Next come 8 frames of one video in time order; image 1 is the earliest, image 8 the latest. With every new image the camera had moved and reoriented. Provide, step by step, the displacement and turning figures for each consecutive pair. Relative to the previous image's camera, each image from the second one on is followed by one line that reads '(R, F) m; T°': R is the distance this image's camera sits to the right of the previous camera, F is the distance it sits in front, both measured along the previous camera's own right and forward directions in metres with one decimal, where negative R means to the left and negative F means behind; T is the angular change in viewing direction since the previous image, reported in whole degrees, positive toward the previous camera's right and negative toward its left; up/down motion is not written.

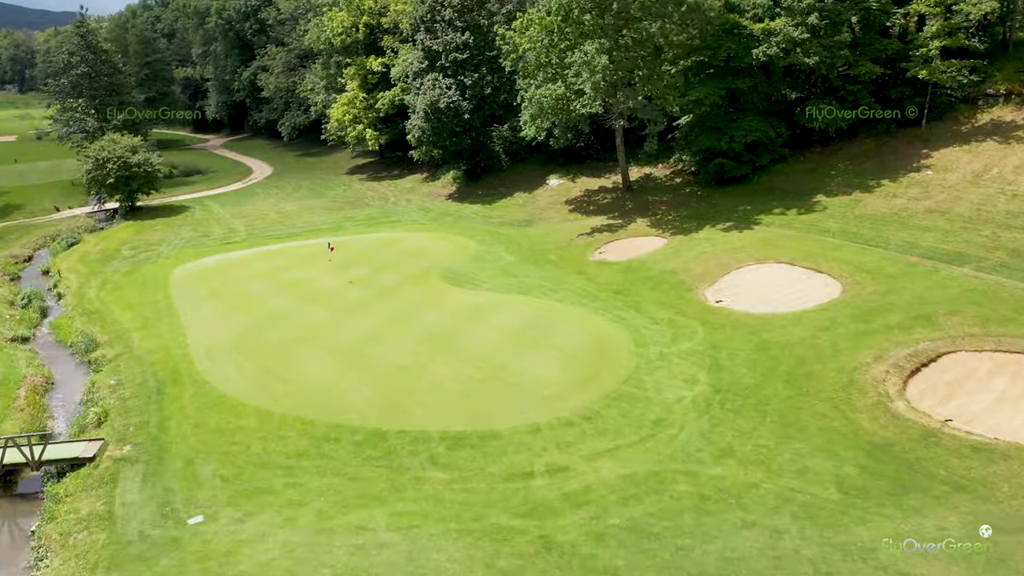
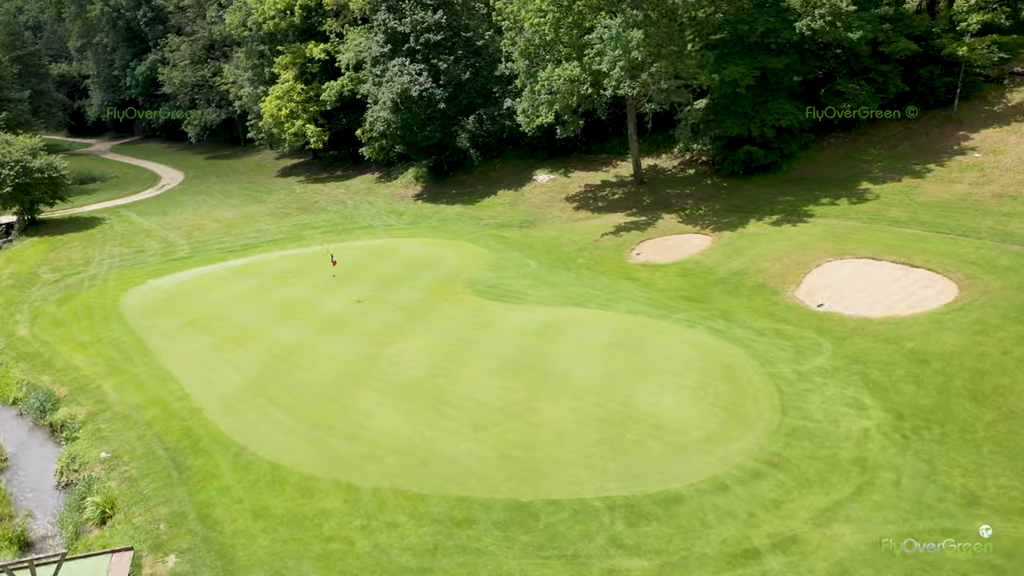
(-5.1, +5.0) m; +8°
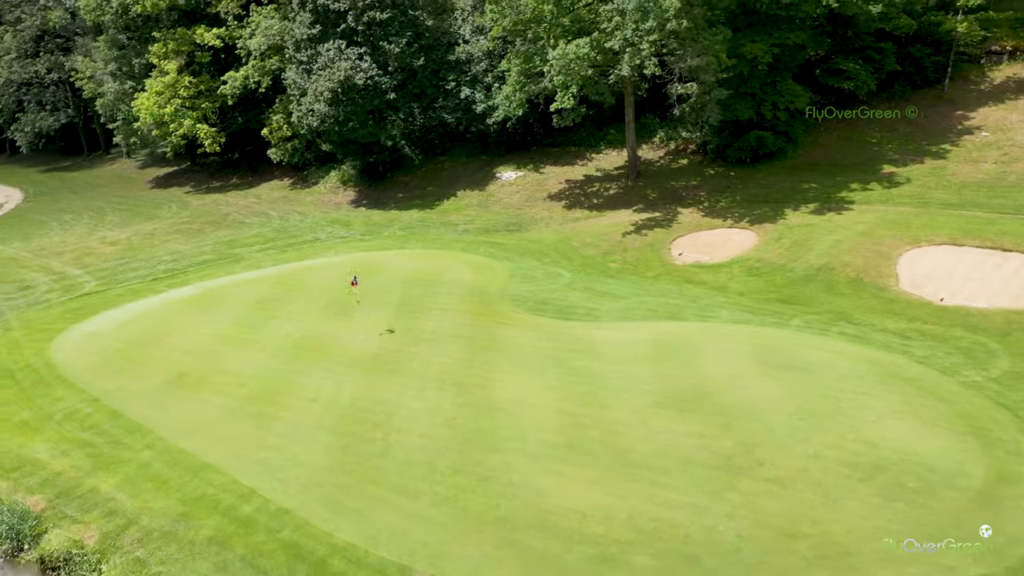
(-6.1, +5.2) m; +12°
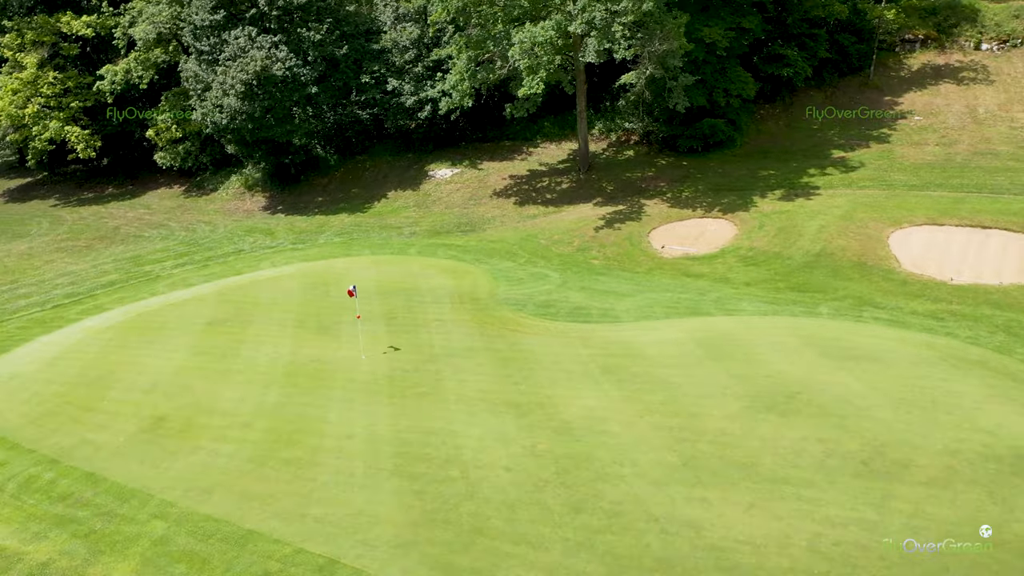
(-3.7, +2.5) m; +11°
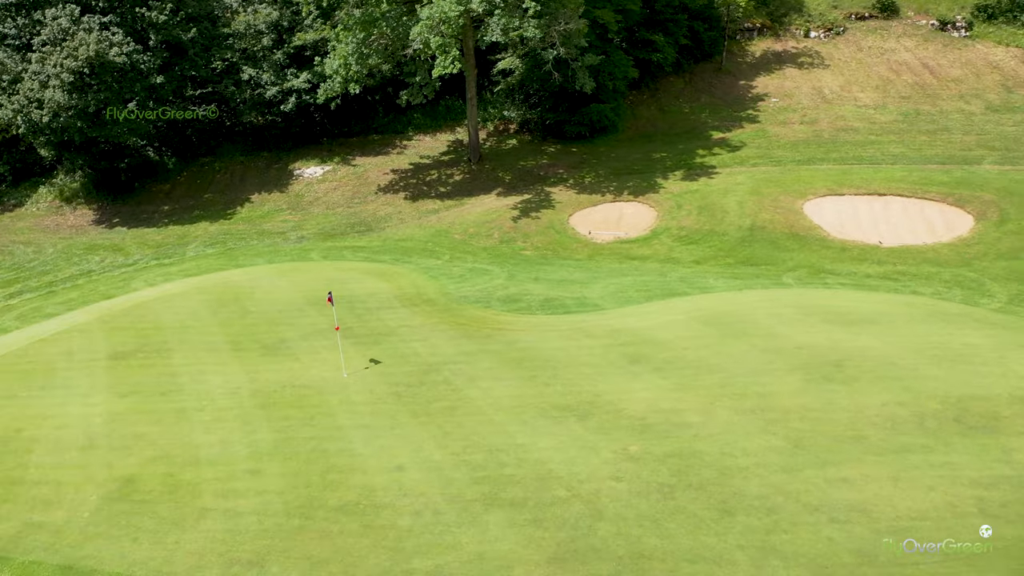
(-4.0, +2.4) m; +16°
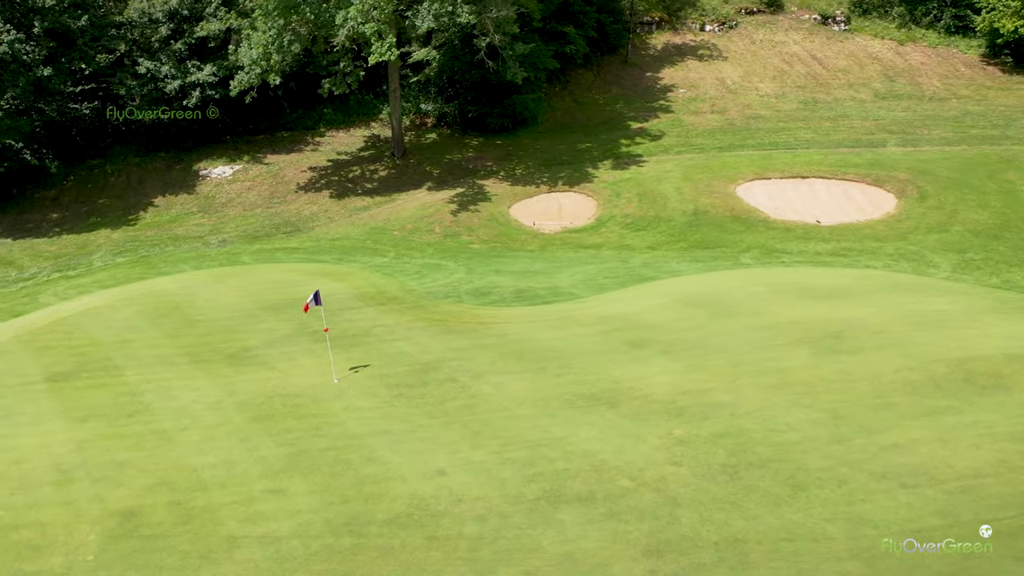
(-2.2, +0.9) m; +9°
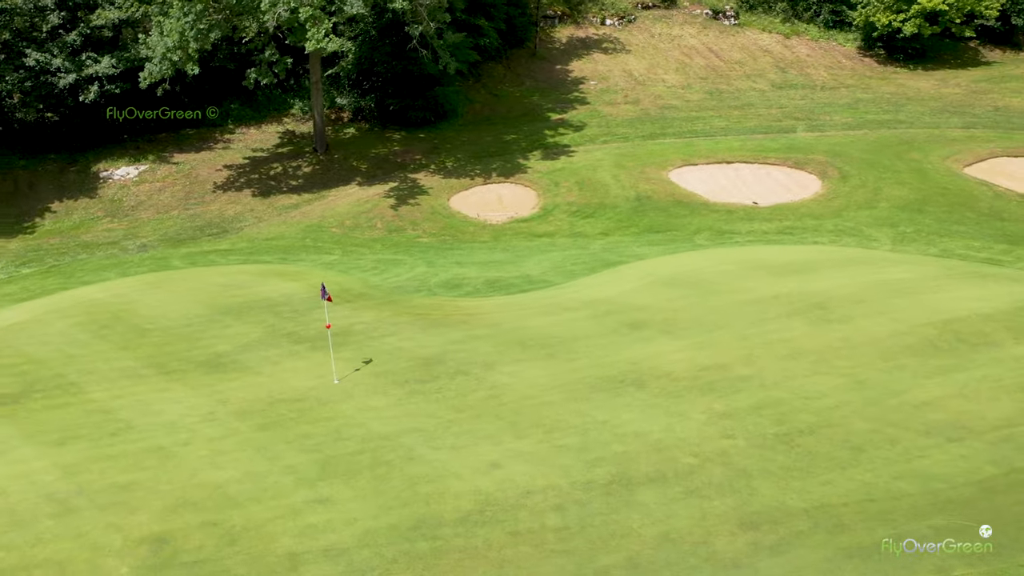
(-2.2, +0.6) m; +9°
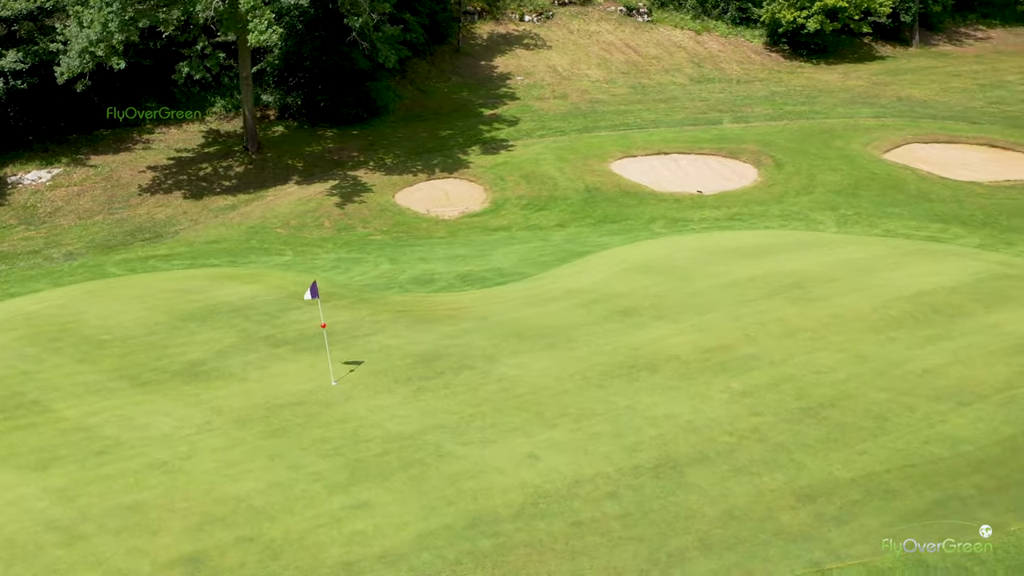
(-1.6, +0.4) m; +7°
